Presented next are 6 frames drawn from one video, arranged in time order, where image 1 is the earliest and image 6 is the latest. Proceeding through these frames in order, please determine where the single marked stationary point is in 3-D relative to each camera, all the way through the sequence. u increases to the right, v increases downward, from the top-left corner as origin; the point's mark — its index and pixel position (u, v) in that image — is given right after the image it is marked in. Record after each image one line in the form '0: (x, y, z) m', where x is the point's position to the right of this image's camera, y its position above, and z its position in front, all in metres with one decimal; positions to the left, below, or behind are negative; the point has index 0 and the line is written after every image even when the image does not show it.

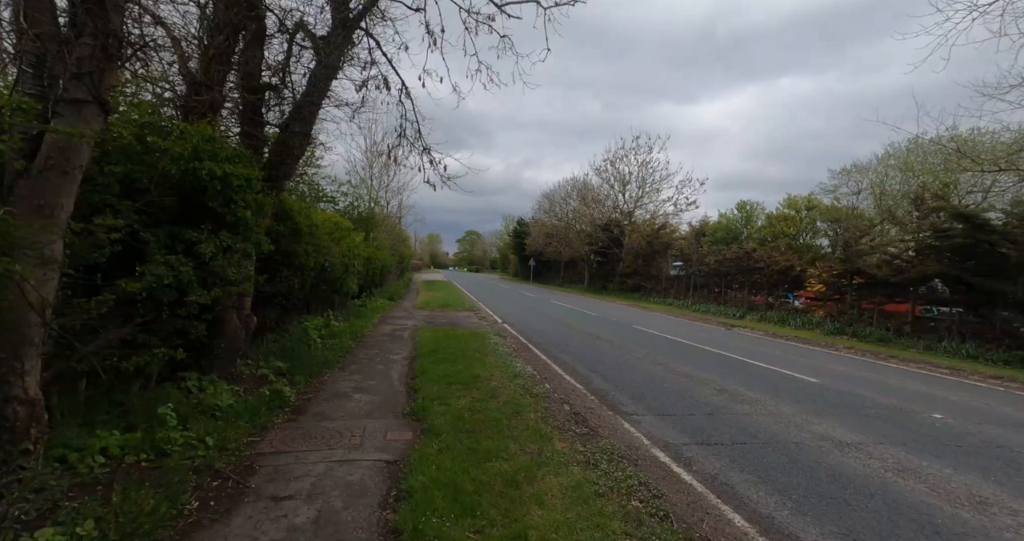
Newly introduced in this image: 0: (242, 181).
0: (-2.6, +0.9, +4.8) m
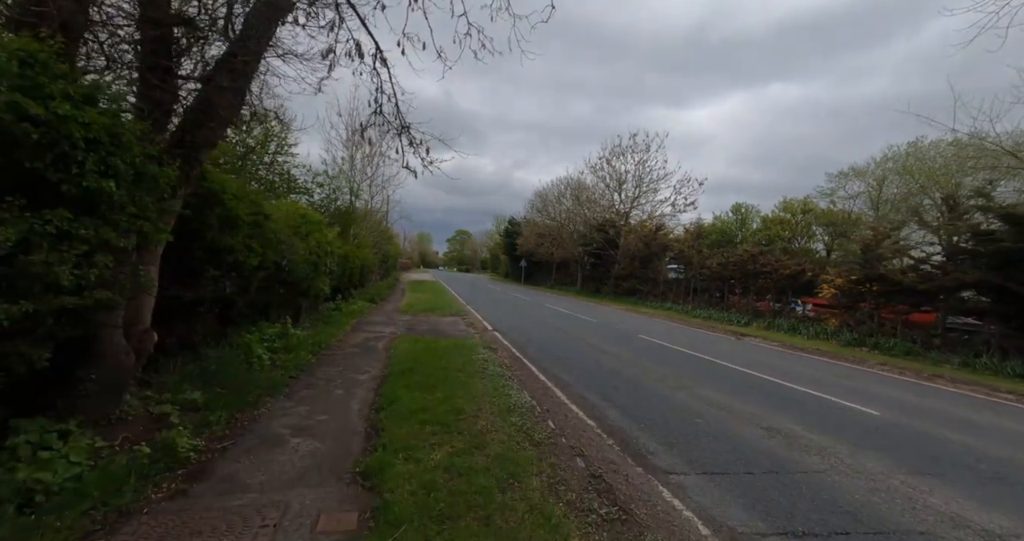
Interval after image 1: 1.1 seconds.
0: (-2.6, +0.9, +3.1) m
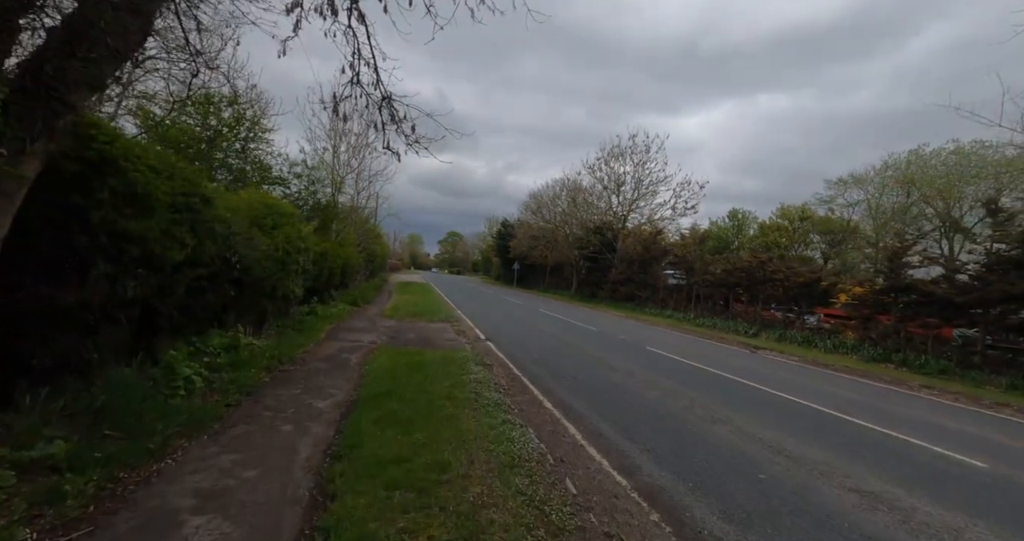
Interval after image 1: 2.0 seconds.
0: (-2.5, +0.9, +1.5) m
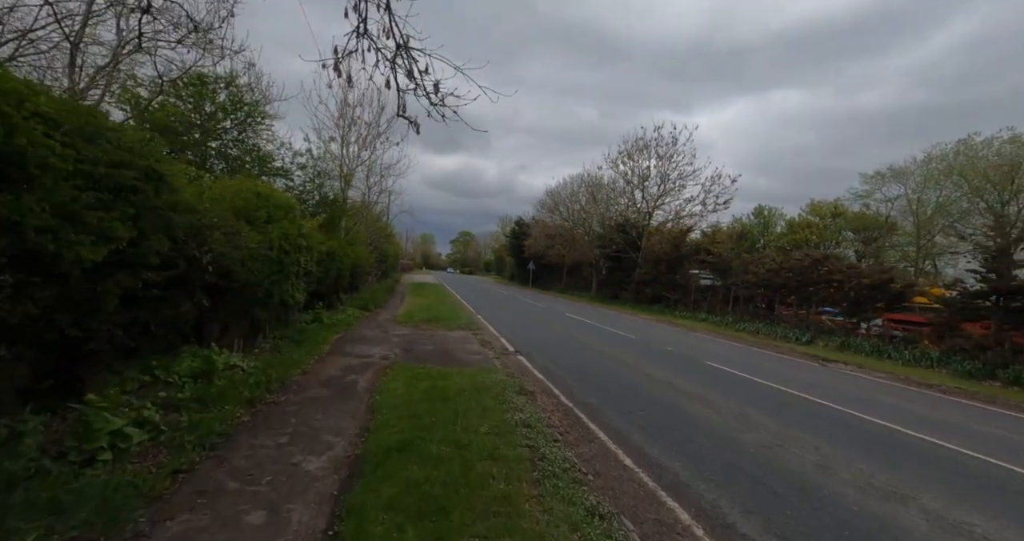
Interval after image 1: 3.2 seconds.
0: (-2.0, +0.9, -0.3) m
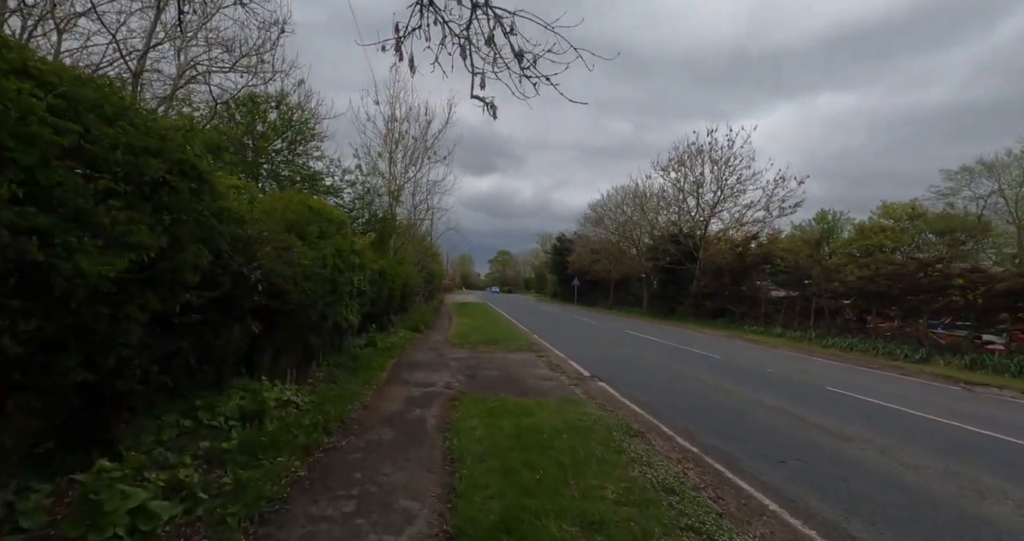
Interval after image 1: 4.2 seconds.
0: (-1.4, +0.9, -1.4) m
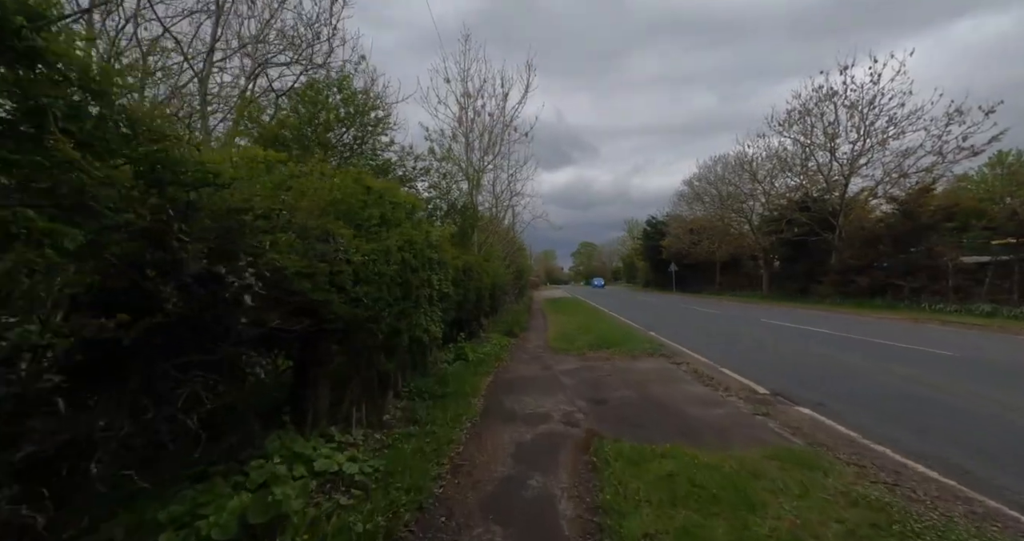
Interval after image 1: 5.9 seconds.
0: (-1.5, +0.9, -4.2) m
